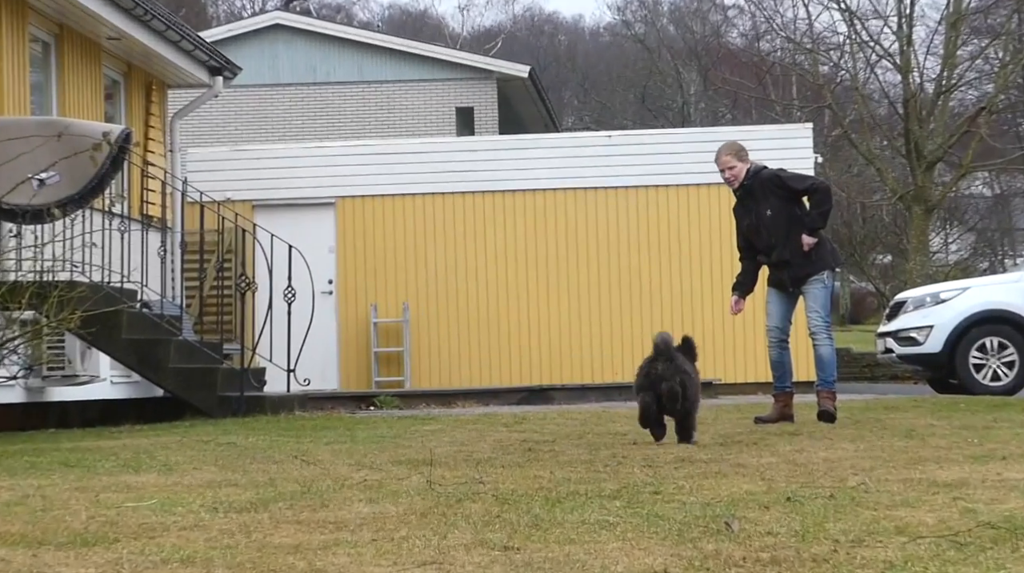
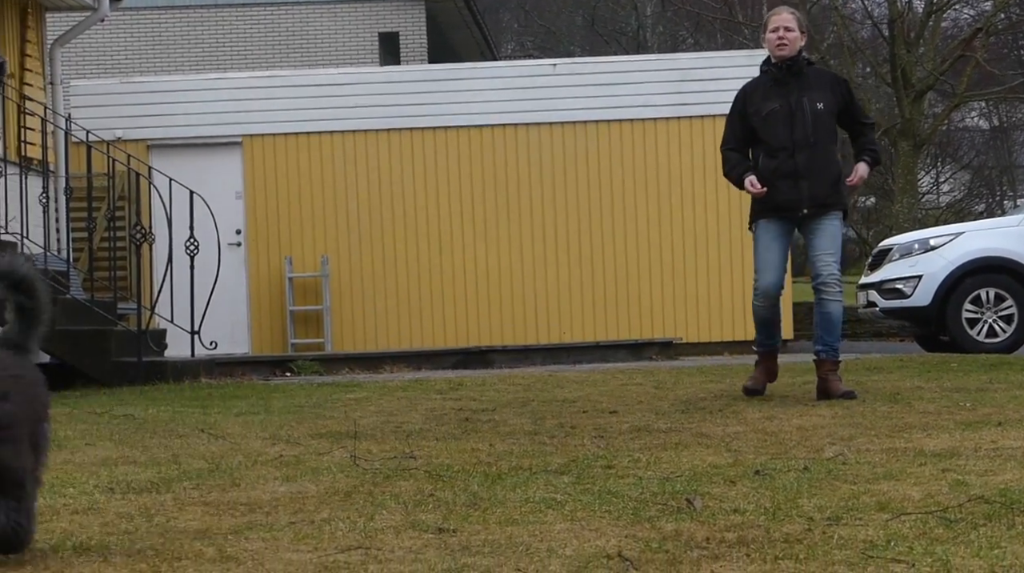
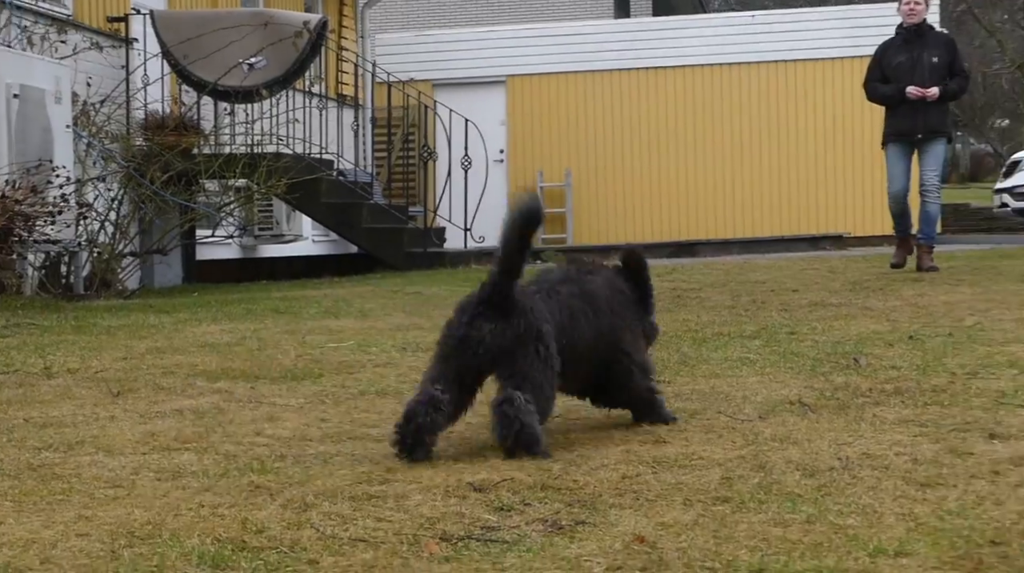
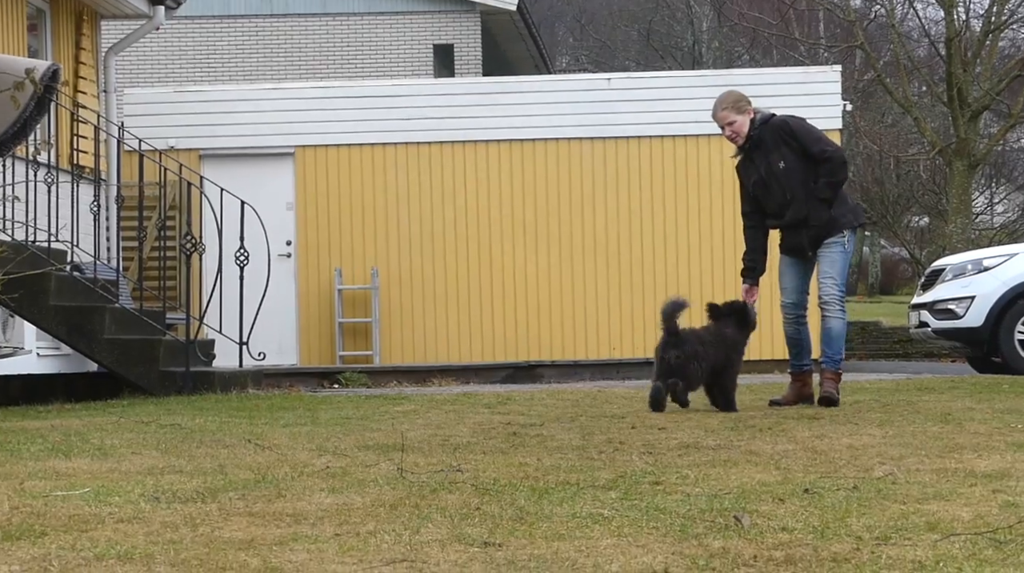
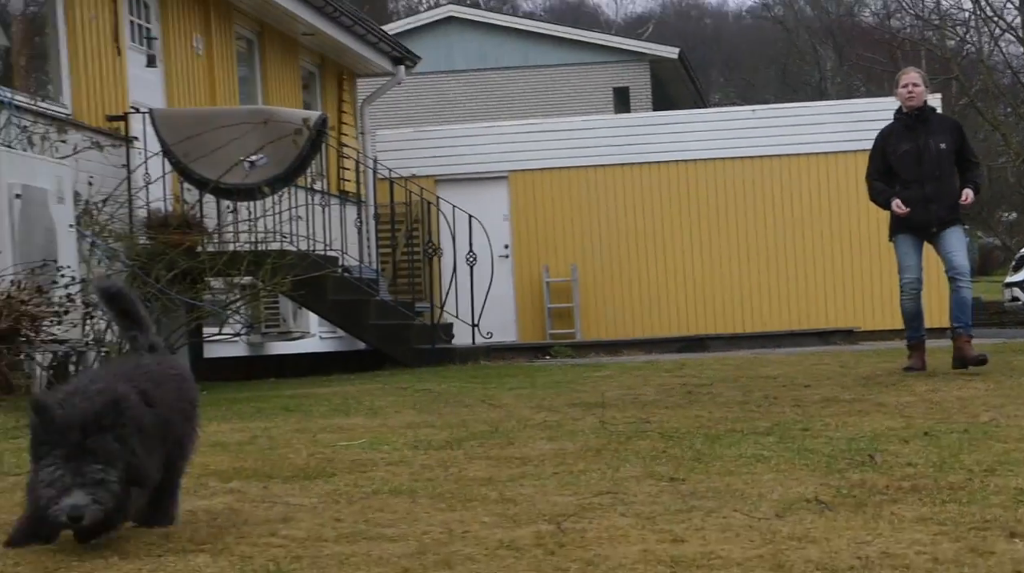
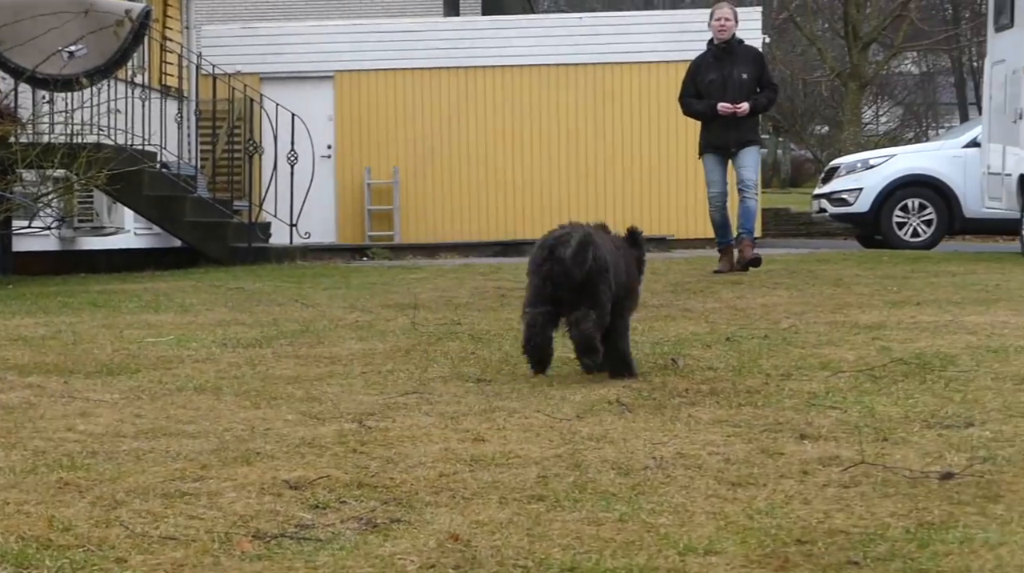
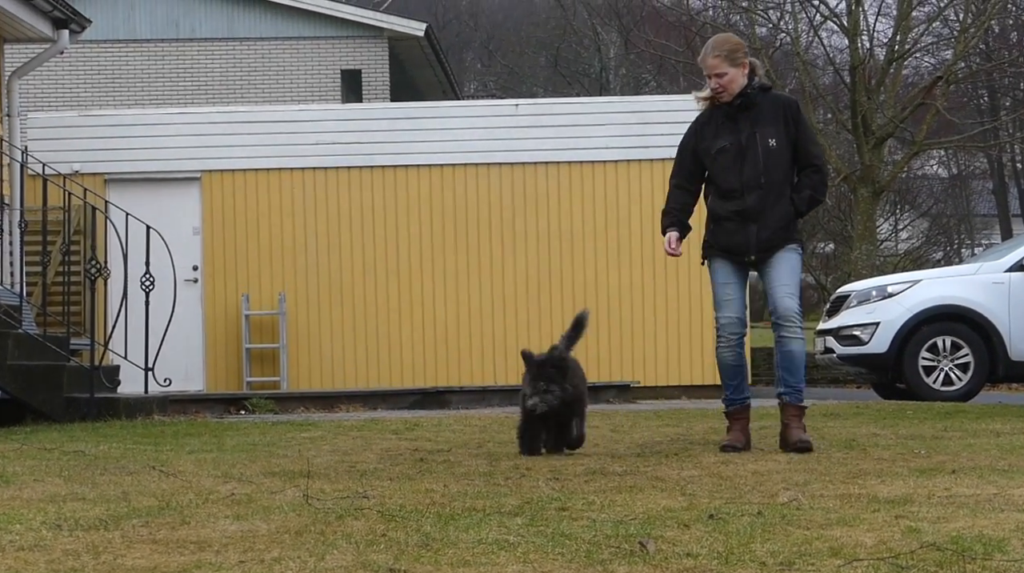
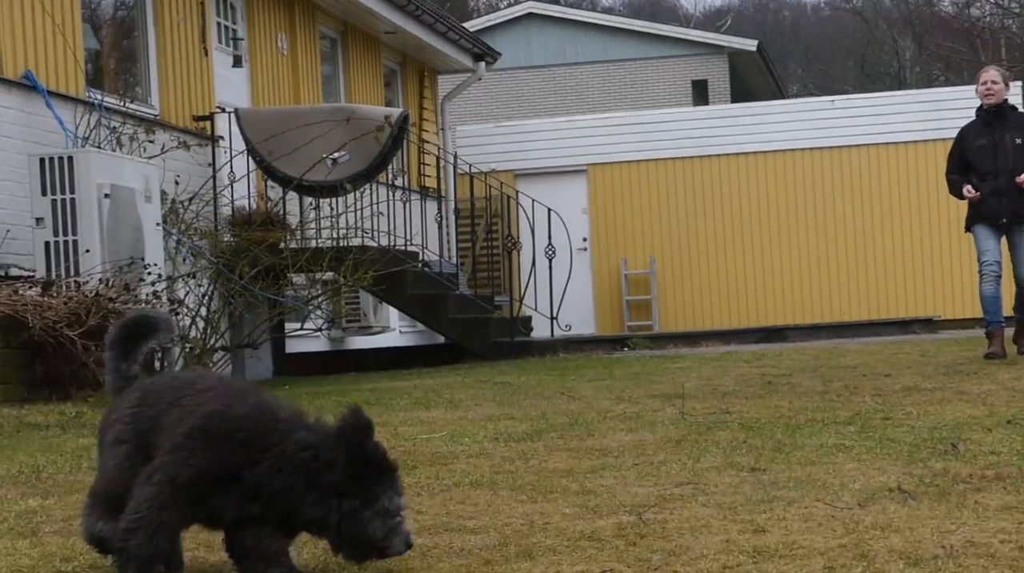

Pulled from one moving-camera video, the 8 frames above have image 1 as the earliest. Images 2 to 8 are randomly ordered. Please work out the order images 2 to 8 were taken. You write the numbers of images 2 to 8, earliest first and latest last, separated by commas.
4, 7, 2, 5, 8, 3, 6
